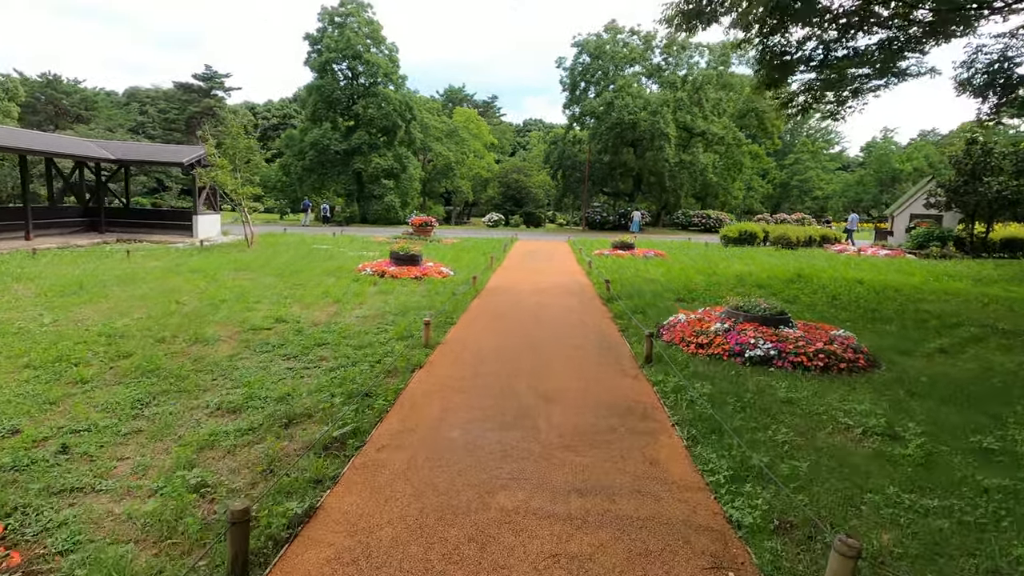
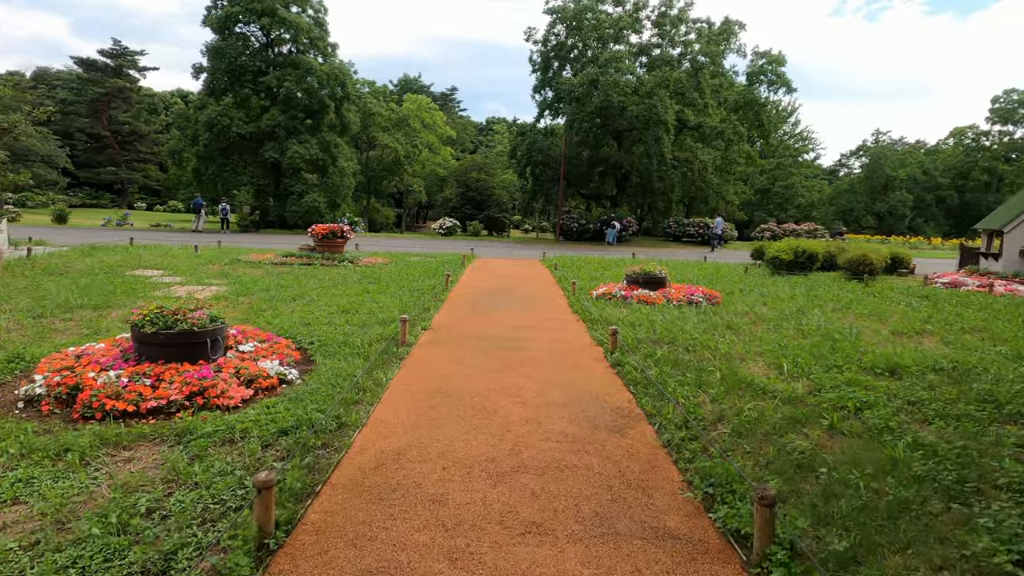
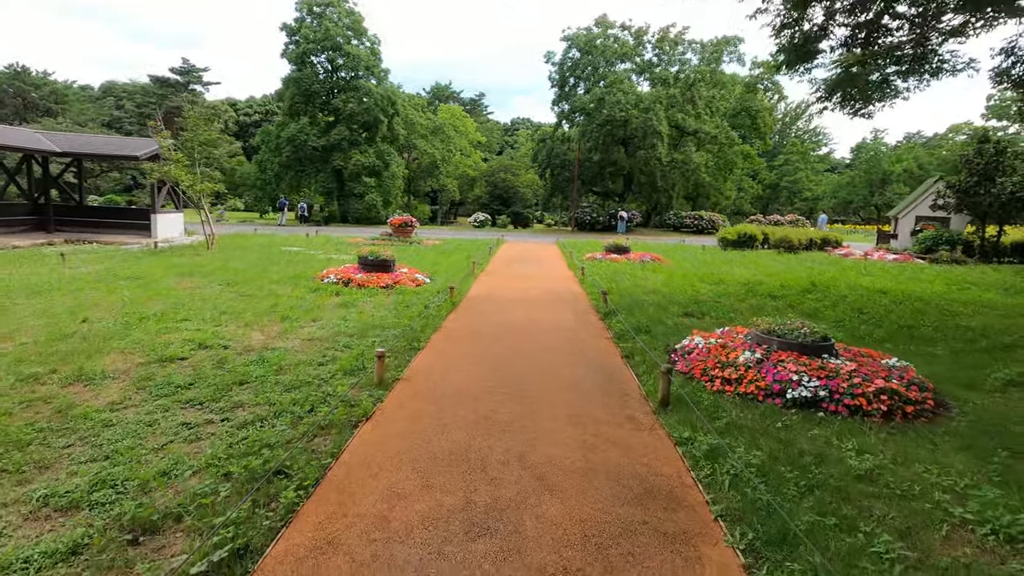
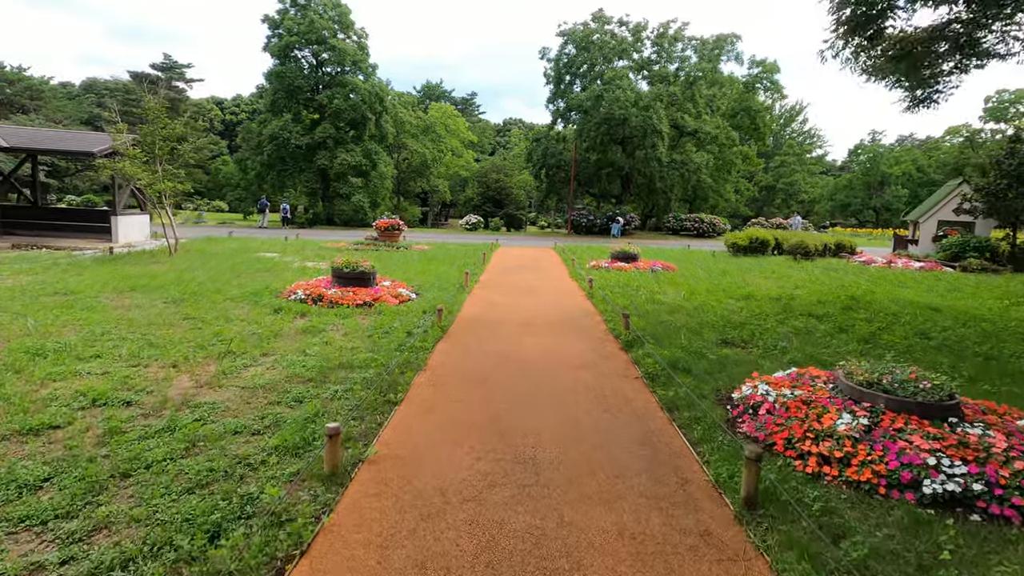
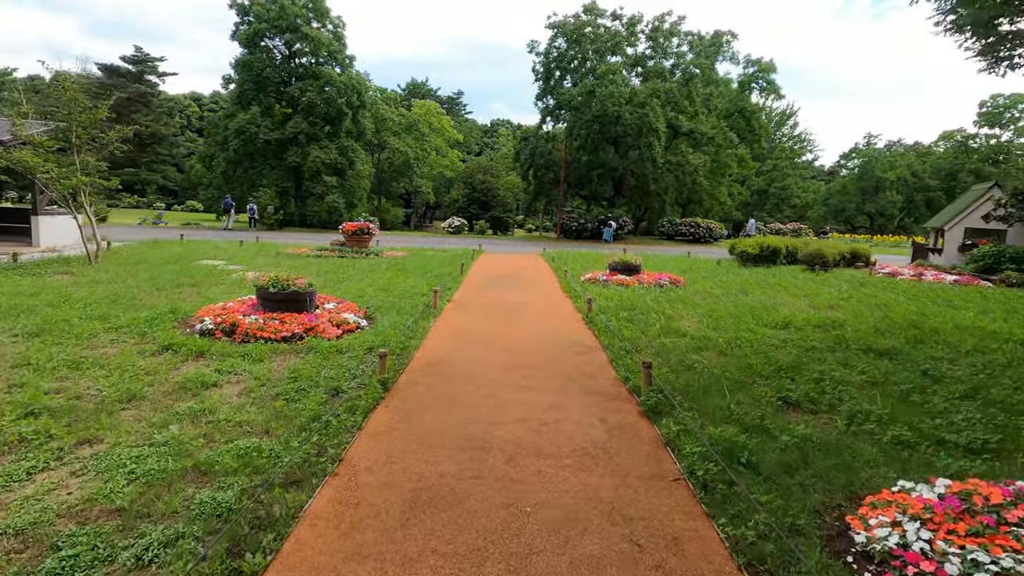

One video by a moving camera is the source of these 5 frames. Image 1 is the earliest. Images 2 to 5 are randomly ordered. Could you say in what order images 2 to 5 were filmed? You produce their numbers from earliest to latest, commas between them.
3, 4, 5, 2
